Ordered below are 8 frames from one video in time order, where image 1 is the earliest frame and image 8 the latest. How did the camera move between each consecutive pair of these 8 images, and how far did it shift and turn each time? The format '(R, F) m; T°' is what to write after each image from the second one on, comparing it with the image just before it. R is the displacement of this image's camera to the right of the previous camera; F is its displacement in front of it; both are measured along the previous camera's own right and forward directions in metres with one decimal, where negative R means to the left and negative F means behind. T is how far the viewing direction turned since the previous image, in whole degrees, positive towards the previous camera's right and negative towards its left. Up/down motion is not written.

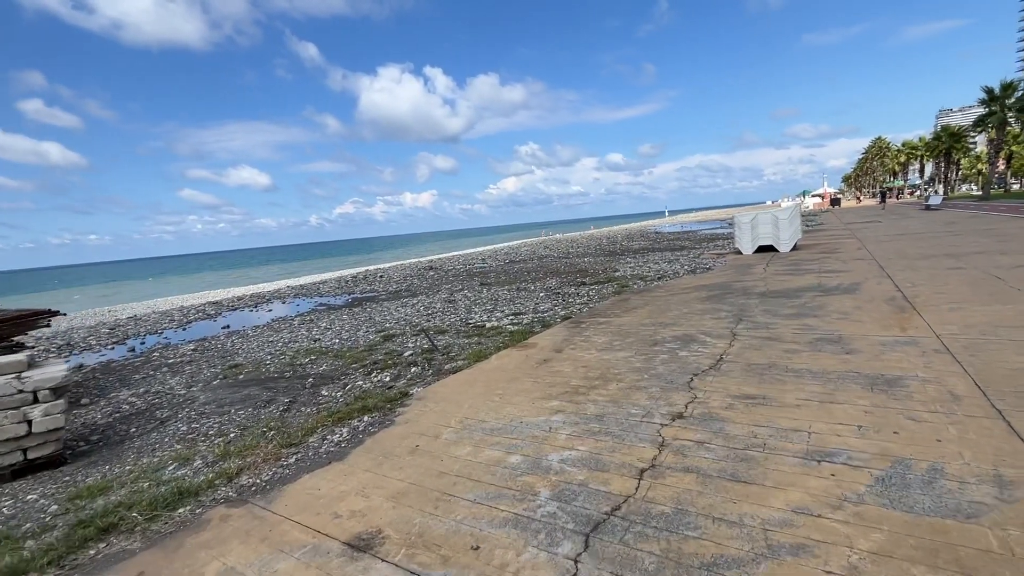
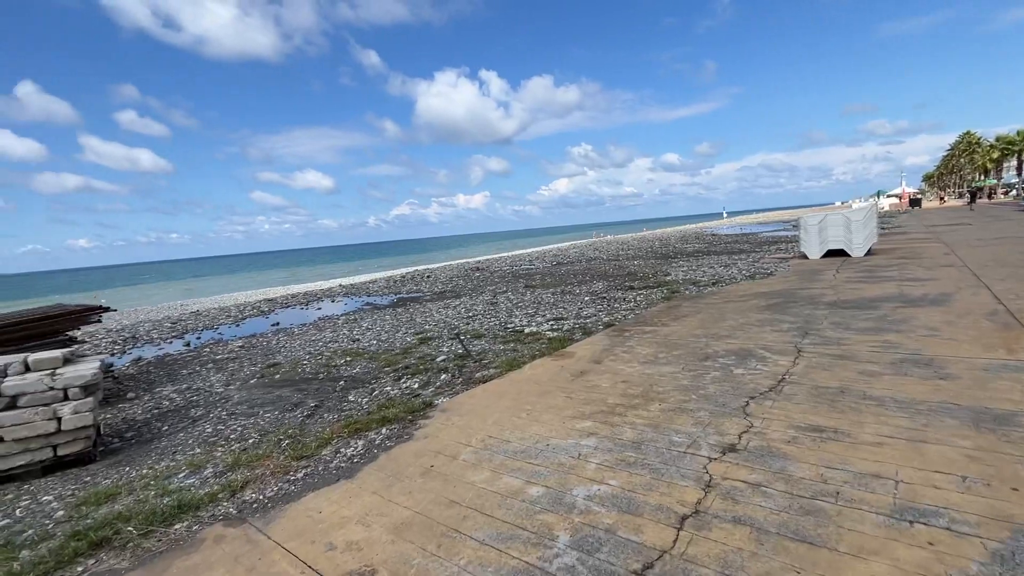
(+0.2, +0.5) m; -6°
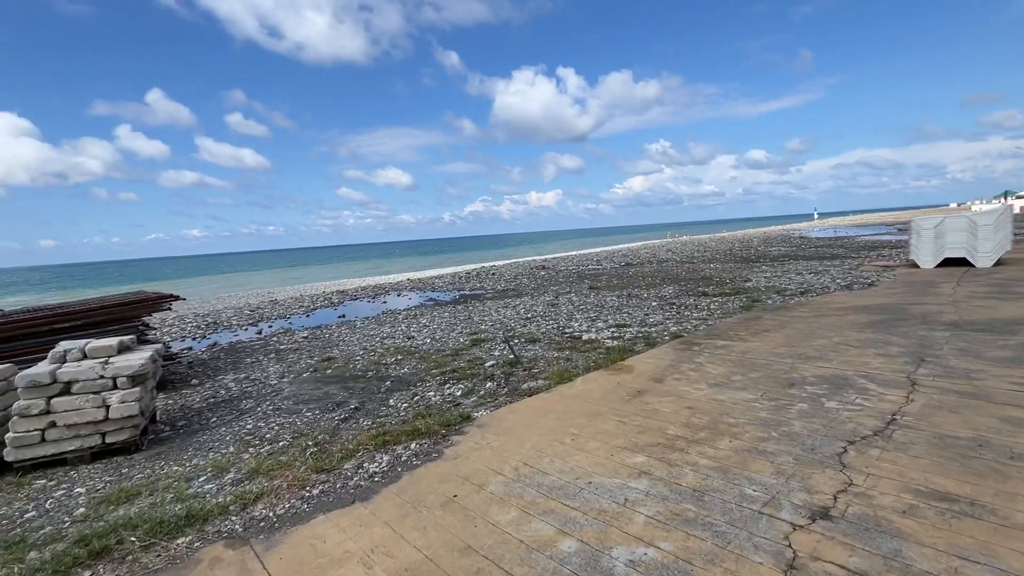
(+0.2, +0.7) m; -8°
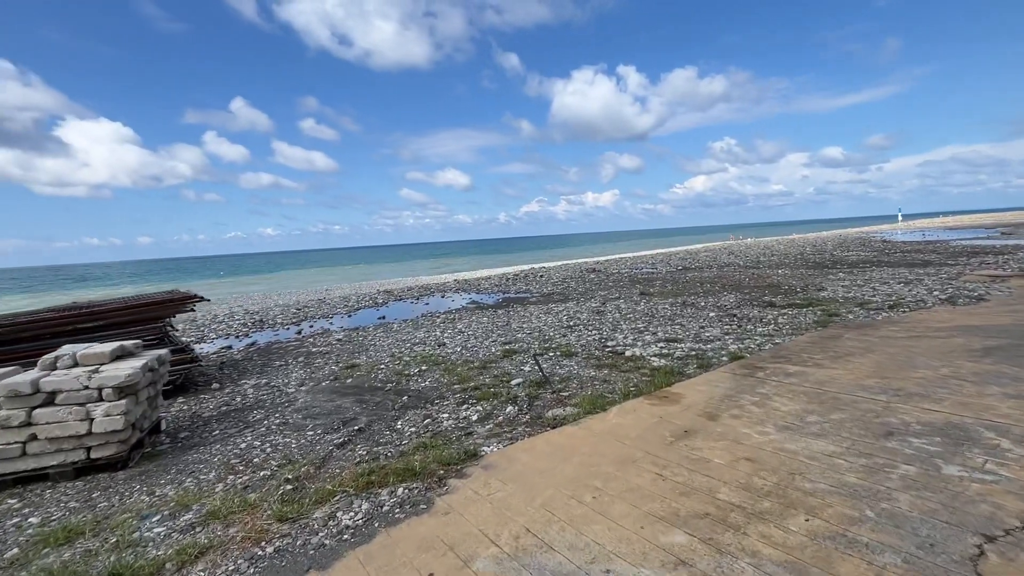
(+0.4, +1.0) m; -6°
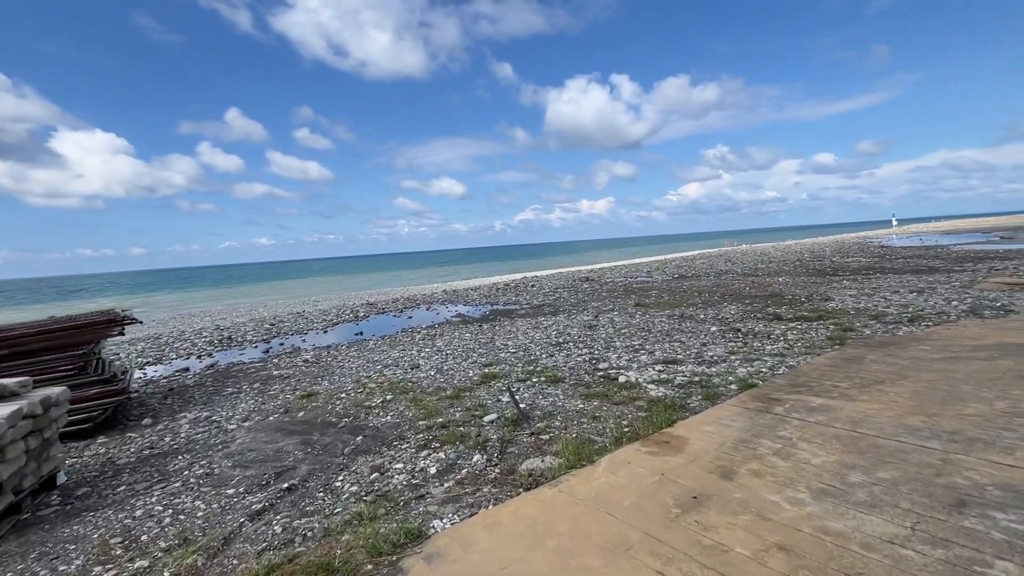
(+0.3, +1.1) m; +1°
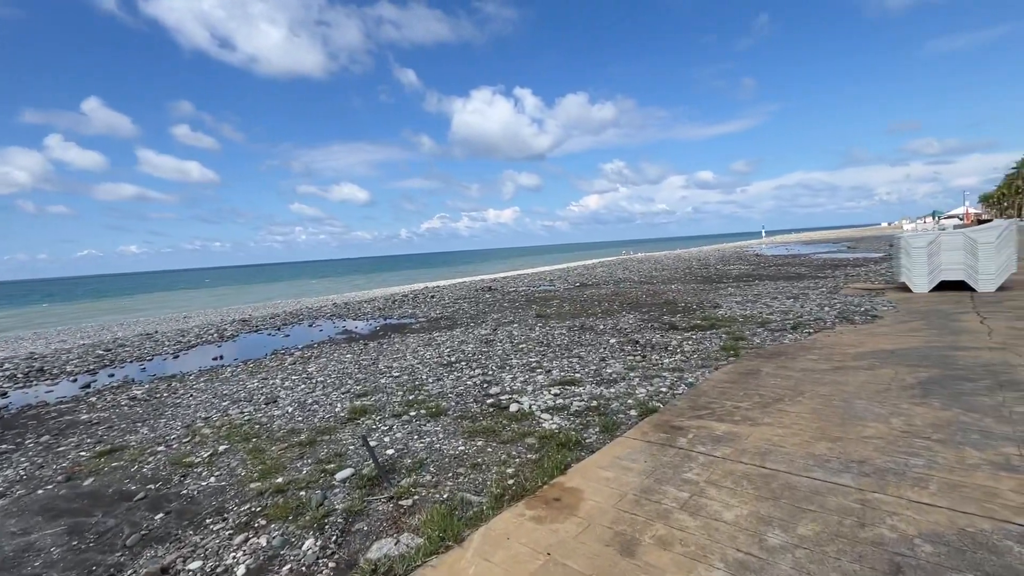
(+0.5, +1.1) m; +11°
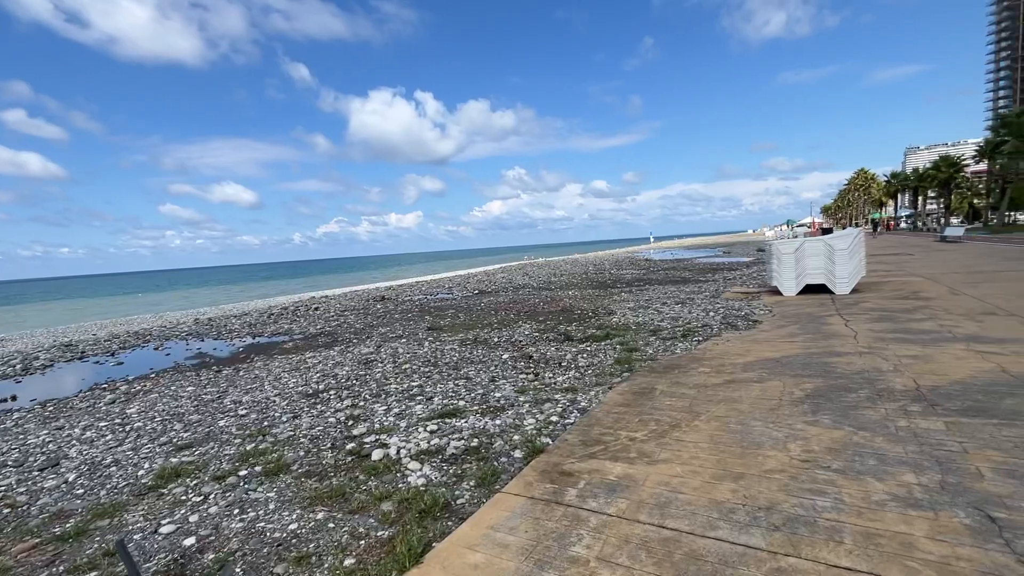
(+0.5, +1.1) m; +11°
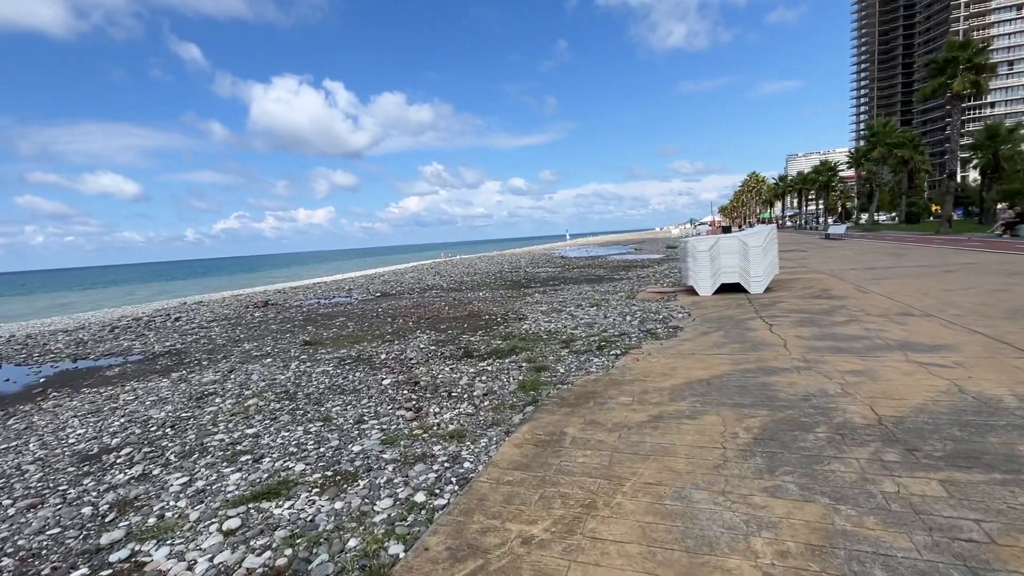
(+0.7, +1.9) m; +10°
